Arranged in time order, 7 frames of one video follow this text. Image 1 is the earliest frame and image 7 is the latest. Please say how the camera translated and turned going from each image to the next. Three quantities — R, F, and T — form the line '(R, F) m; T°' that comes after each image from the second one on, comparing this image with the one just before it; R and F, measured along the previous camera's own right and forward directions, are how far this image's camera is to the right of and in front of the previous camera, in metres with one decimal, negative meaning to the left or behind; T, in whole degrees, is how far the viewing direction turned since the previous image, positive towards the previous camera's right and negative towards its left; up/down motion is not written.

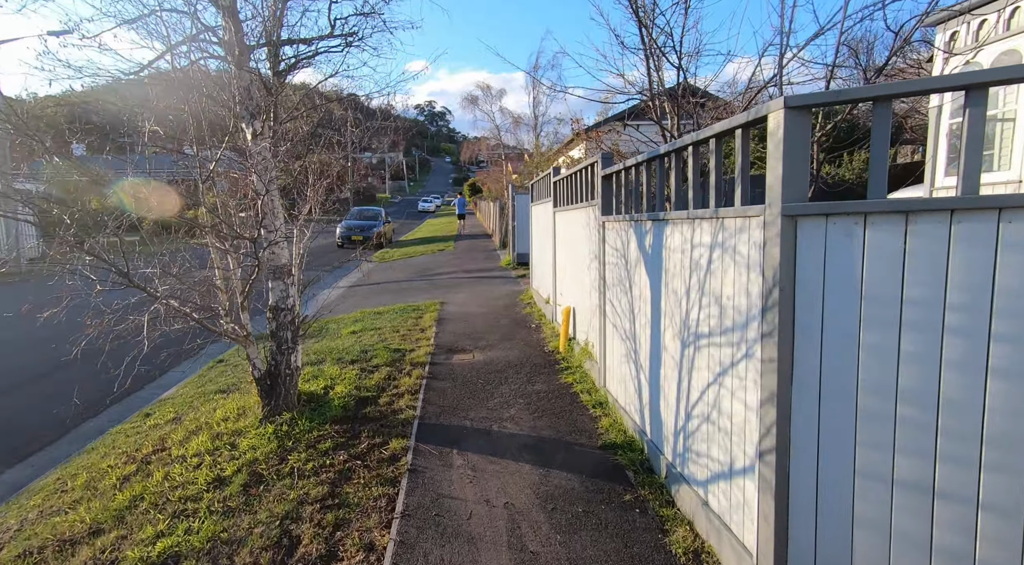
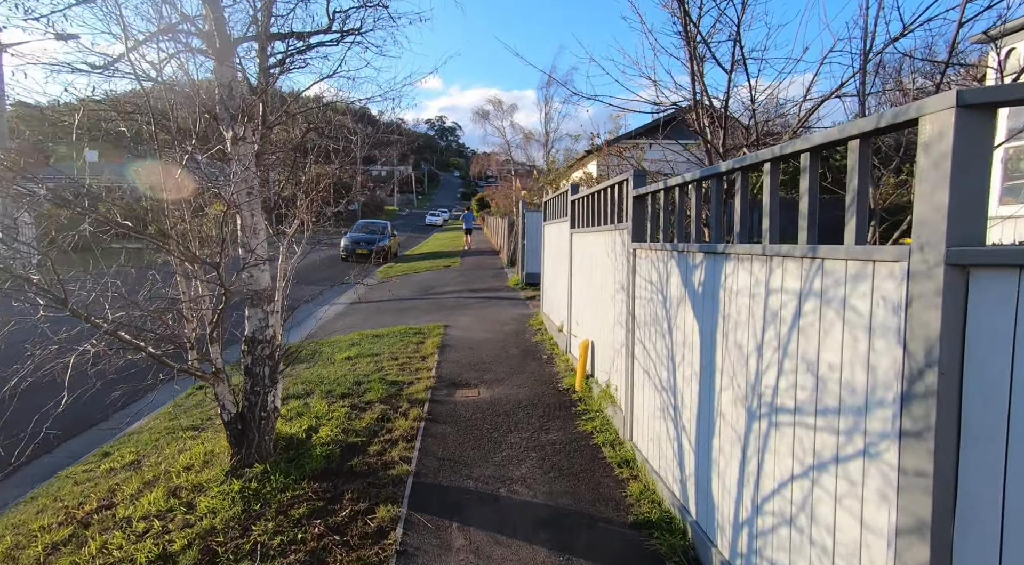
(-0.1, +0.6) m; -1°
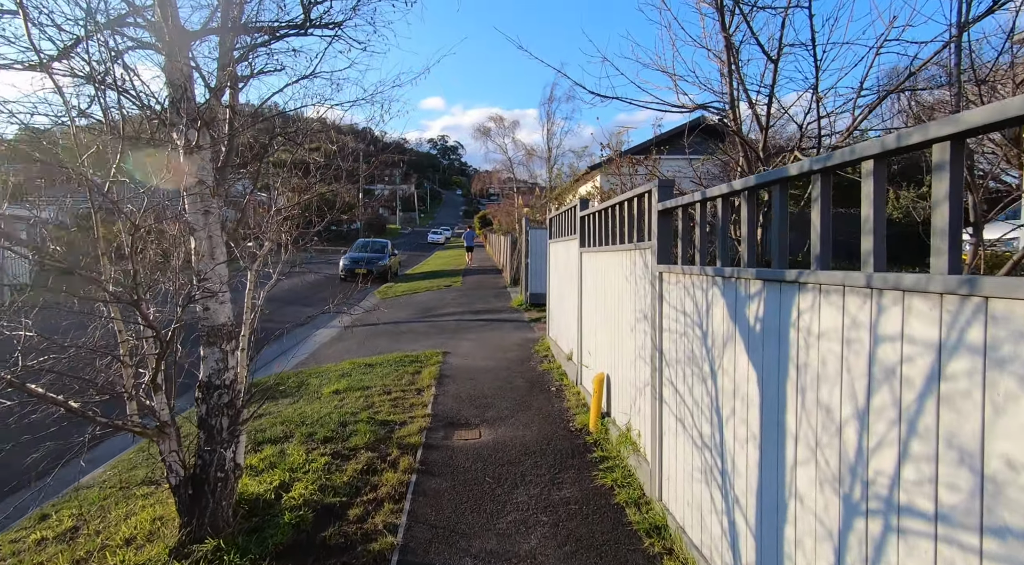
(0.0, +0.6) m; 0°
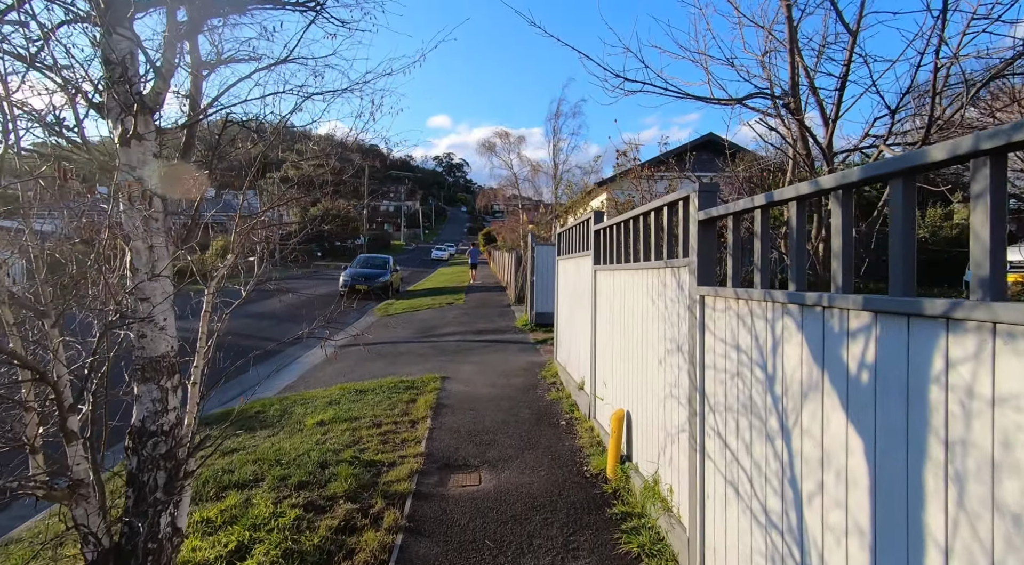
(0.0, +0.7) m; 0°
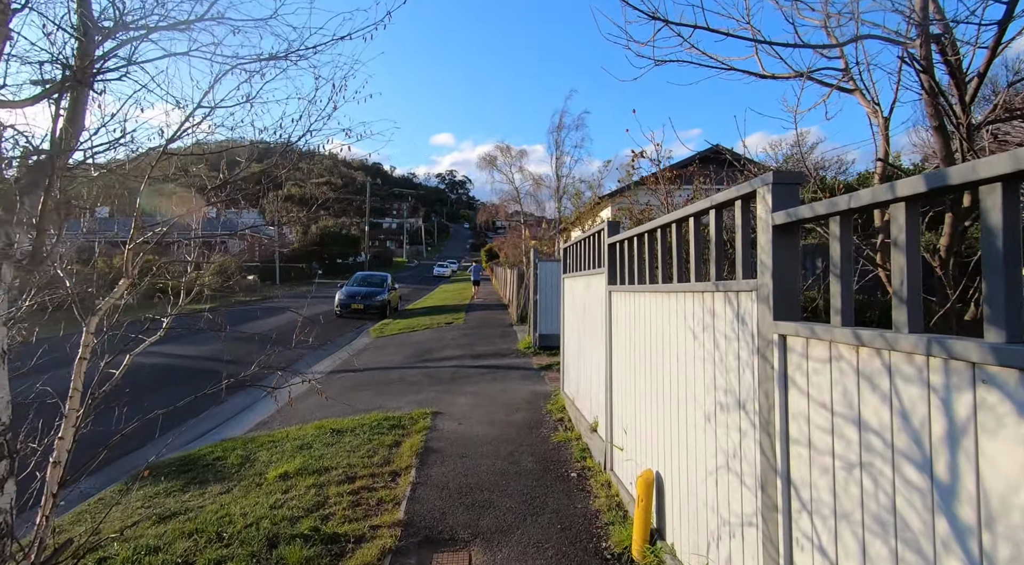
(0.0, +0.9) m; 0°
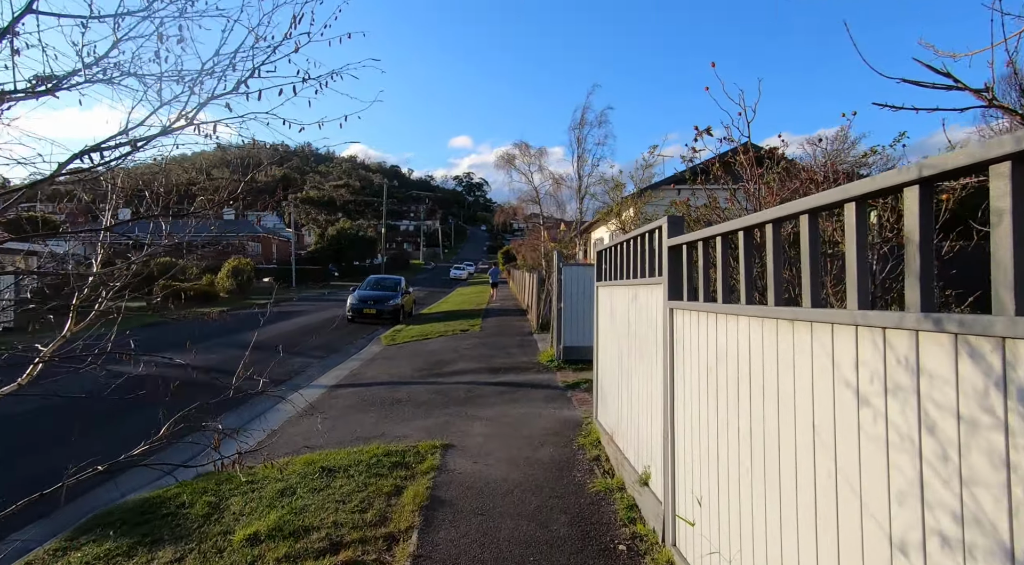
(-0.1, +1.1) m; -2°
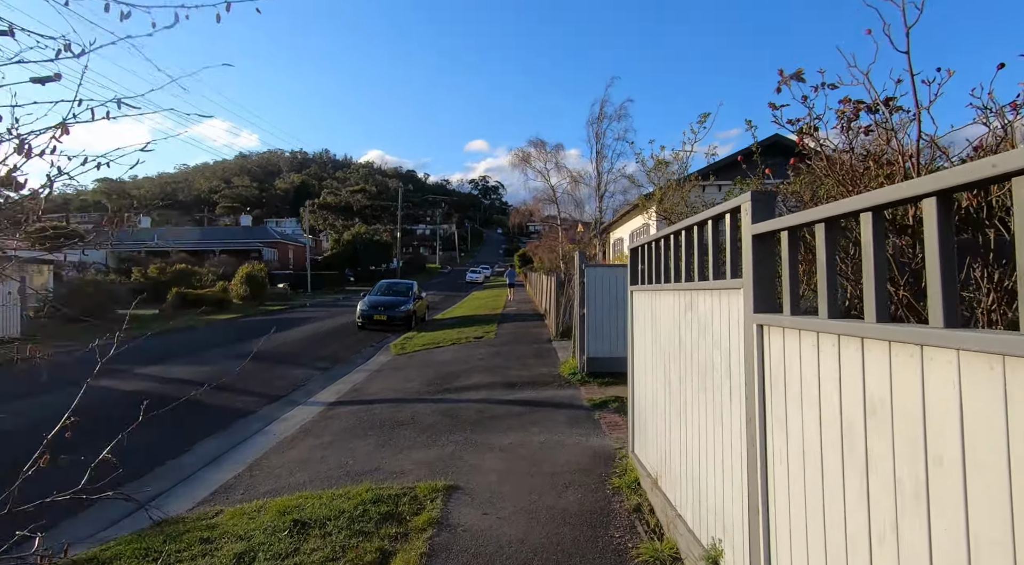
(0.0, +1.1) m; -2°
